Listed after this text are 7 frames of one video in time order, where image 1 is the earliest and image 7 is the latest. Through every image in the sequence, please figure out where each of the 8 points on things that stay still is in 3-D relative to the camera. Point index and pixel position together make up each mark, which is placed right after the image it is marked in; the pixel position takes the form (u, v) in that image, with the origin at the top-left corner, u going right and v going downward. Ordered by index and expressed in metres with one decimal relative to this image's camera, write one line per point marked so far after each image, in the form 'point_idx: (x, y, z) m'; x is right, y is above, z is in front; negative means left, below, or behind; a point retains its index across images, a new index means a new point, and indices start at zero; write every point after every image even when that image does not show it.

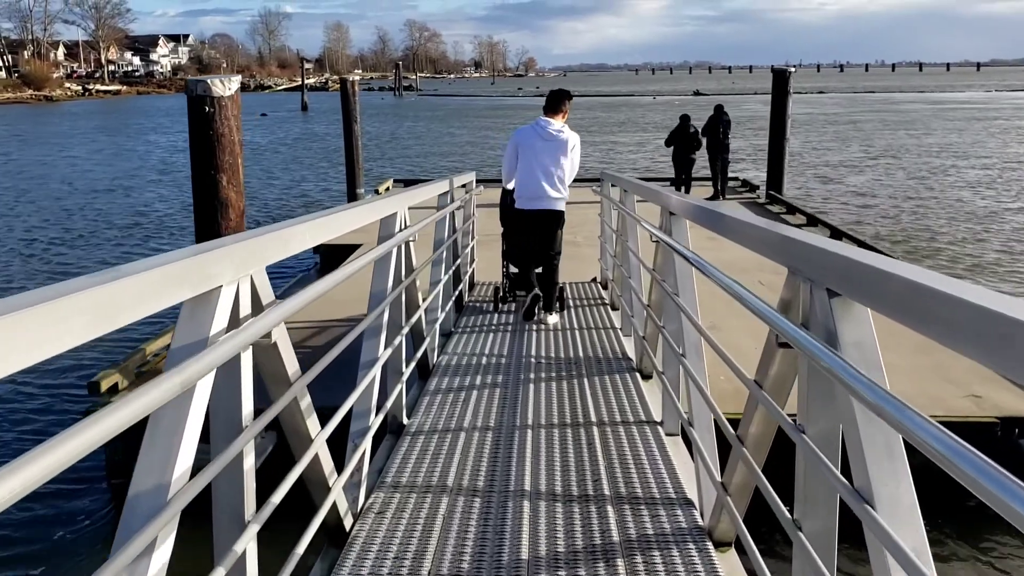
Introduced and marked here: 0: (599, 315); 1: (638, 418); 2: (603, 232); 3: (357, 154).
0: (+0.6, -0.2, +6.8) m
1: (+0.6, -0.6, +4.2) m
2: (+0.8, +0.5, +8.3) m
3: (-2.6, +2.3, +16.4) m
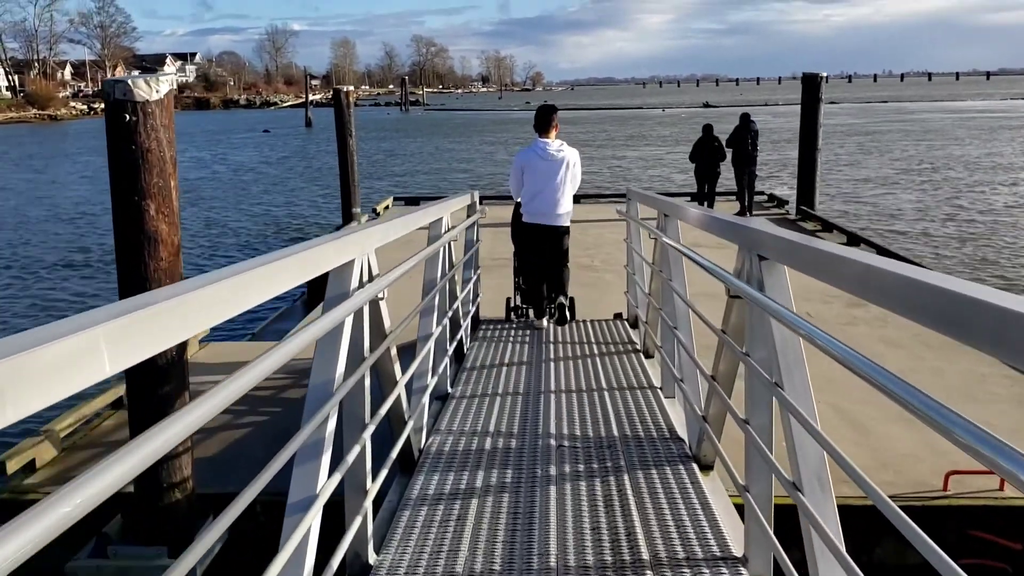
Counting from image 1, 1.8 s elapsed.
0: (+0.7, -0.5, +5.5) m
1: (+0.6, -0.8, +2.9) m
2: (+0.8, +0.2, +7.0) m
3: (-2.5, +1.8, +15.1) m
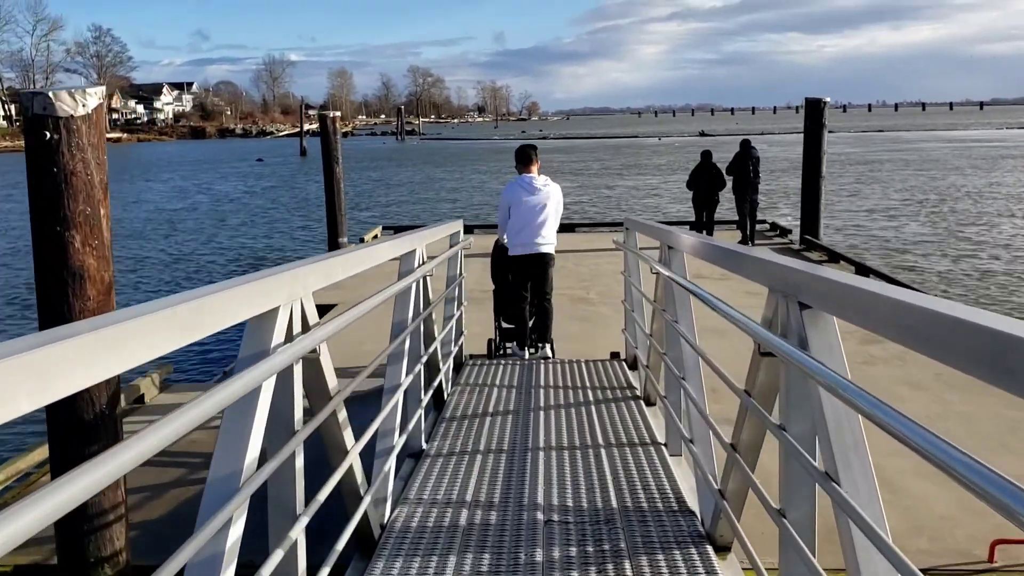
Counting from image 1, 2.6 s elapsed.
0: (+0.6, -0.7, +4.9) m
1: (+0.5, -0.9, +2.3) m
2: (+0.8, 0.0, +6.4) m
3: (-2.6, +1.3, +14.6) m
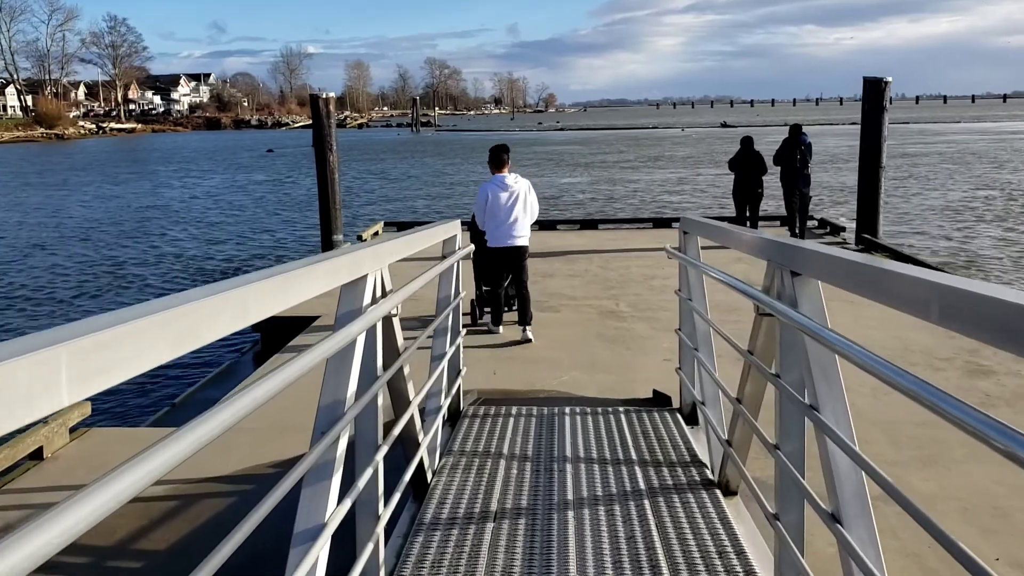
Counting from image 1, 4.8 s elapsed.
0: (+0.7, -0.8, +3.2) m
1: (+0.5, -1.1, +0.6) m
2: (+0.8, -0.1, +4.7) m
3: (-2.4, +1.3, +12.9) m
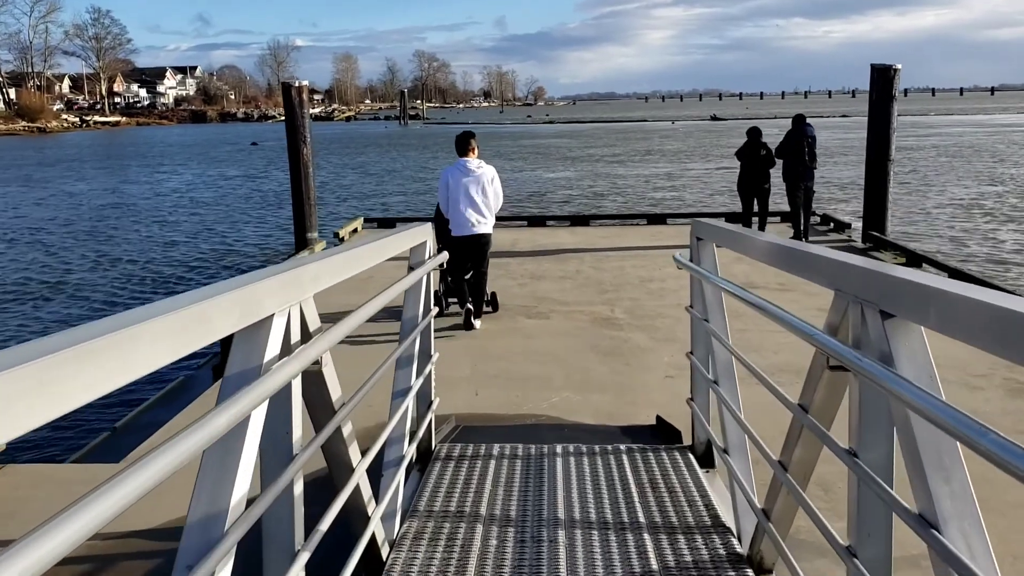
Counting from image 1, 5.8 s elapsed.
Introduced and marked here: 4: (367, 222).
0: (+0.6, -0.9, +2.5) m
1: (+0.5, -1.2, -0.1) m
2: (+0.8, -0.2, +4.0) m
3: (-2.6, +1.3, +12.1) m
4: (-2.0, +0.9, +12.9) m
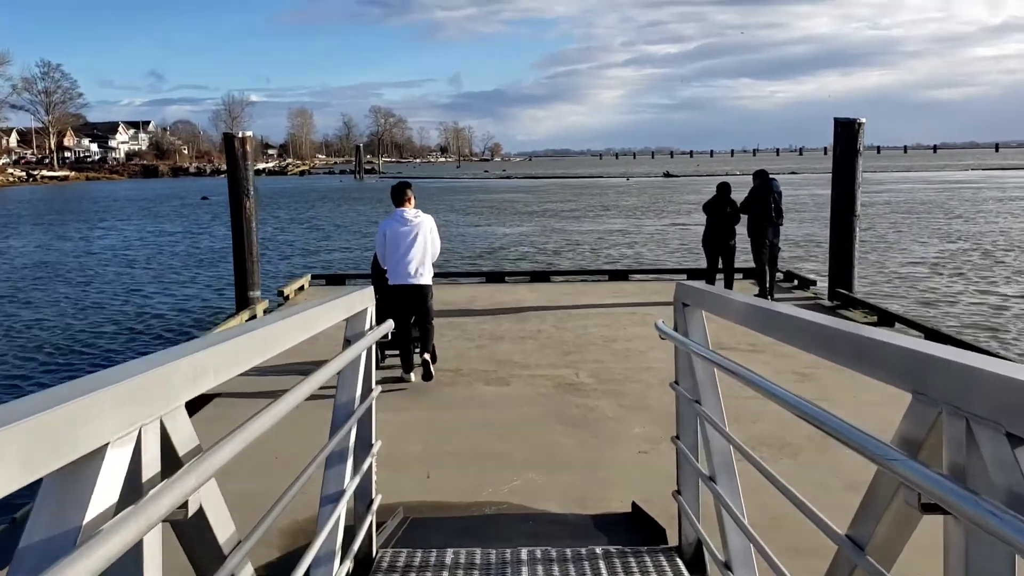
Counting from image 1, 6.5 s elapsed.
0: (+0.5, -1.1, +1.9) m
1: (+0.5, -1.2, -0.8) m
2: (+0.6, -0.5, +3.4) m
3: (-3.1, +0.5, +11.4) m
4: (-2.5, +0.1, +12.3) m
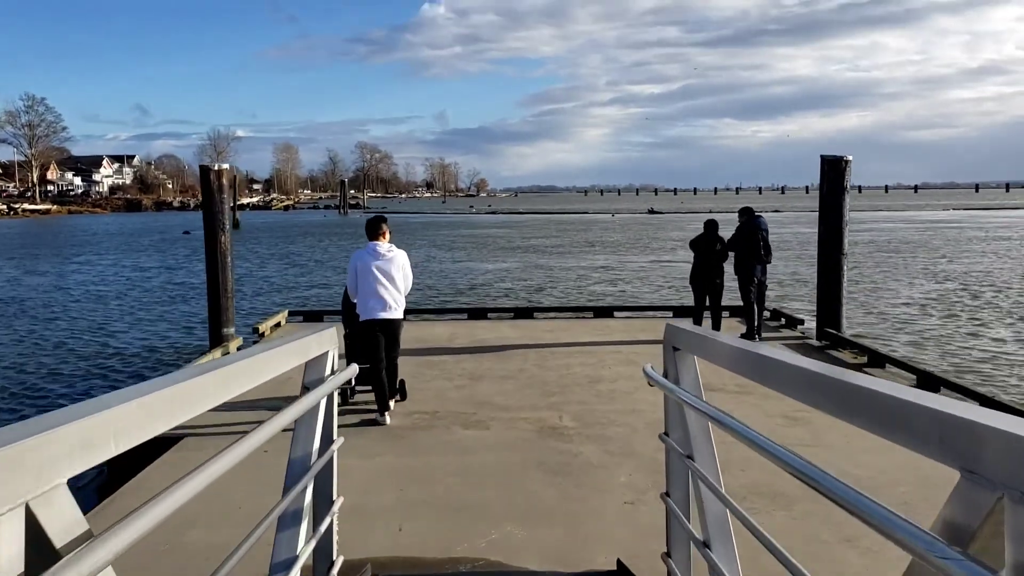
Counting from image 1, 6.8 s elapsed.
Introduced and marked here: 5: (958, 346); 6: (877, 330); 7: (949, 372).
0: (+0.4, -1.1, +1.6) m
1: (+0.5, -1.2, -1.1) m
2: (+0.5, -0.6, +3.1) m
3: (-3.3, +0.1, +11.1) m
4: (-2.7, -0.3, +11.9) m
5: (+5.6, -0.6, +12.2) m
6: (+5.1, -0.5, +13.5) m
7: (+4.8, -0.9, +10.4) m
